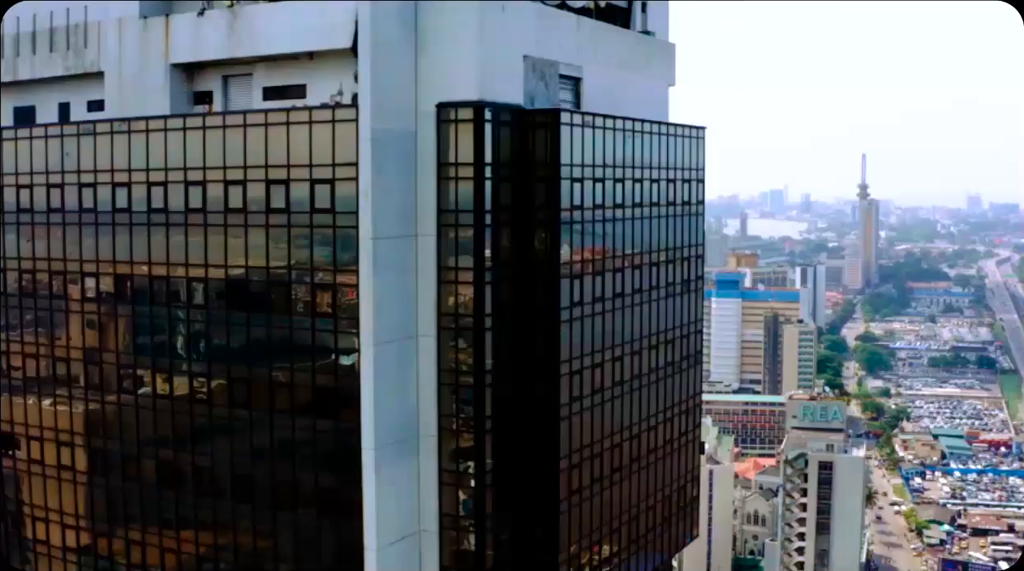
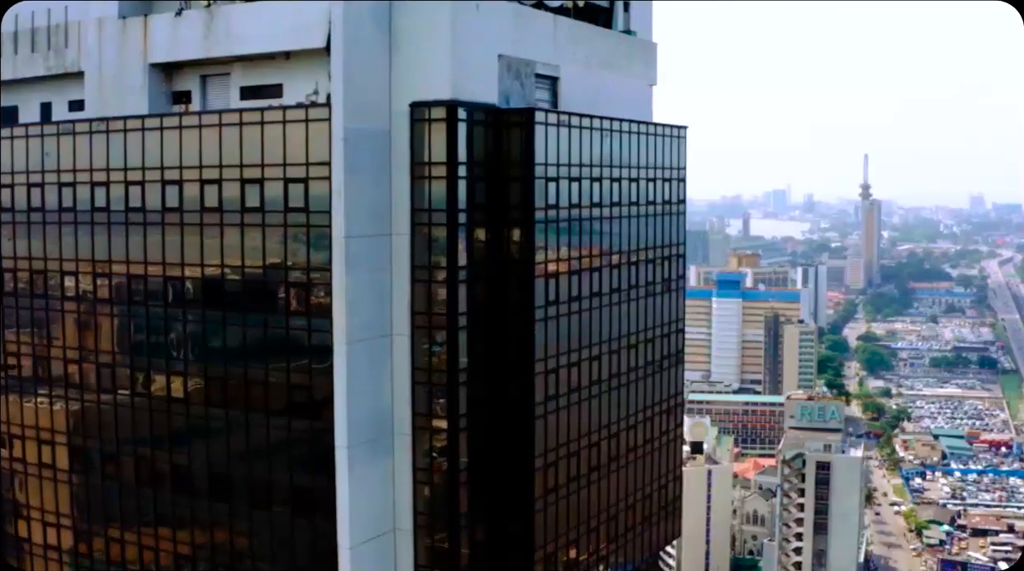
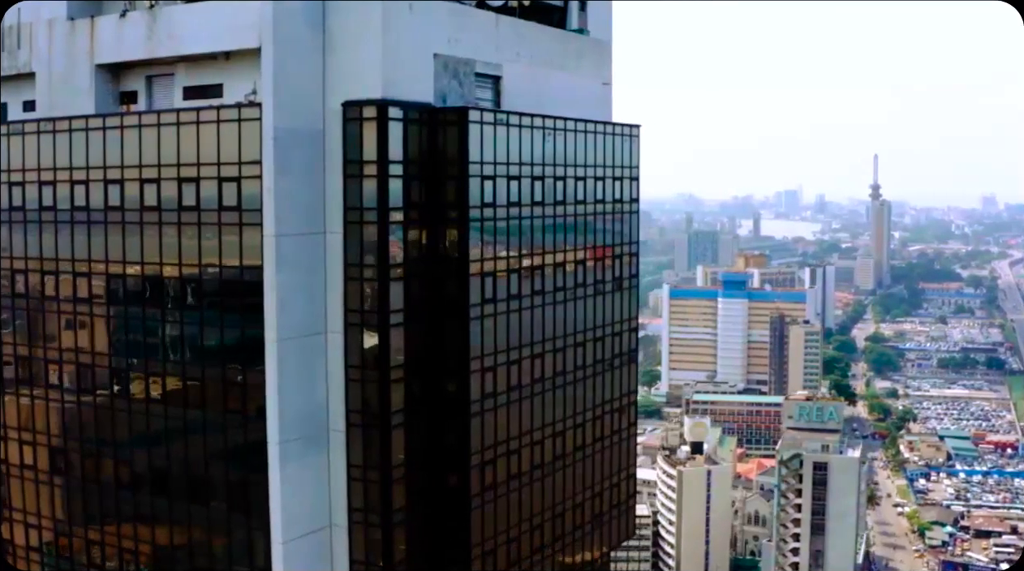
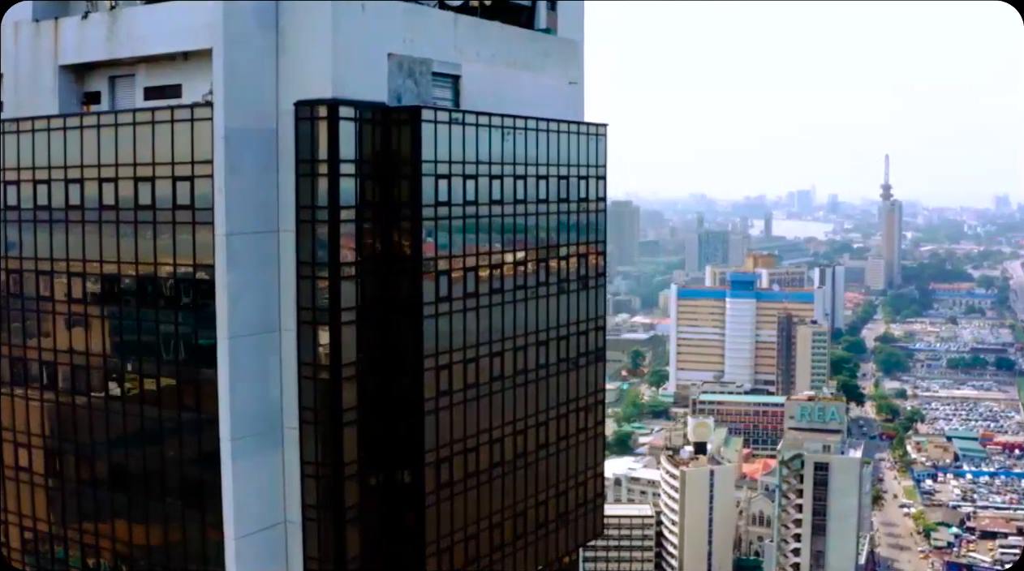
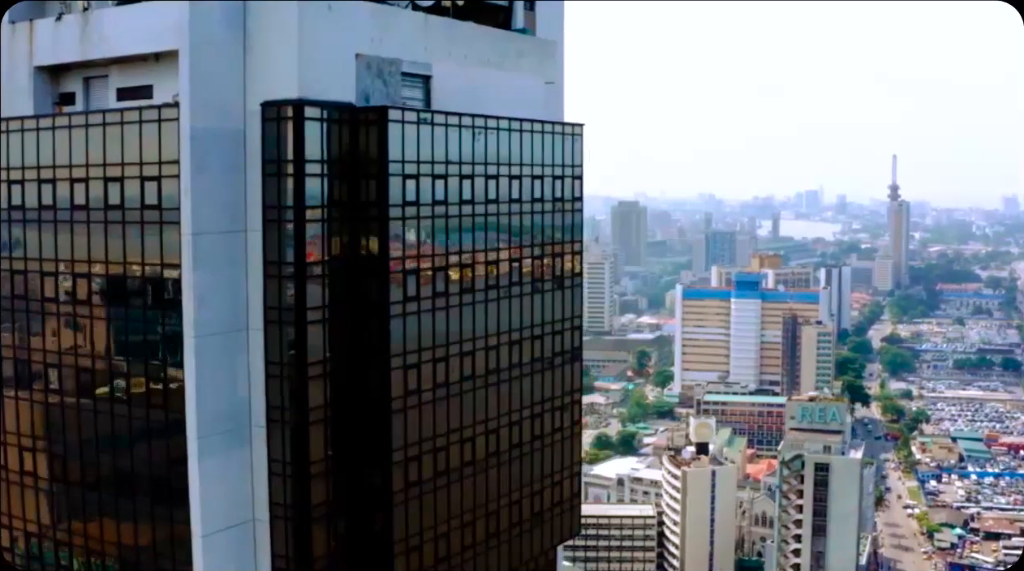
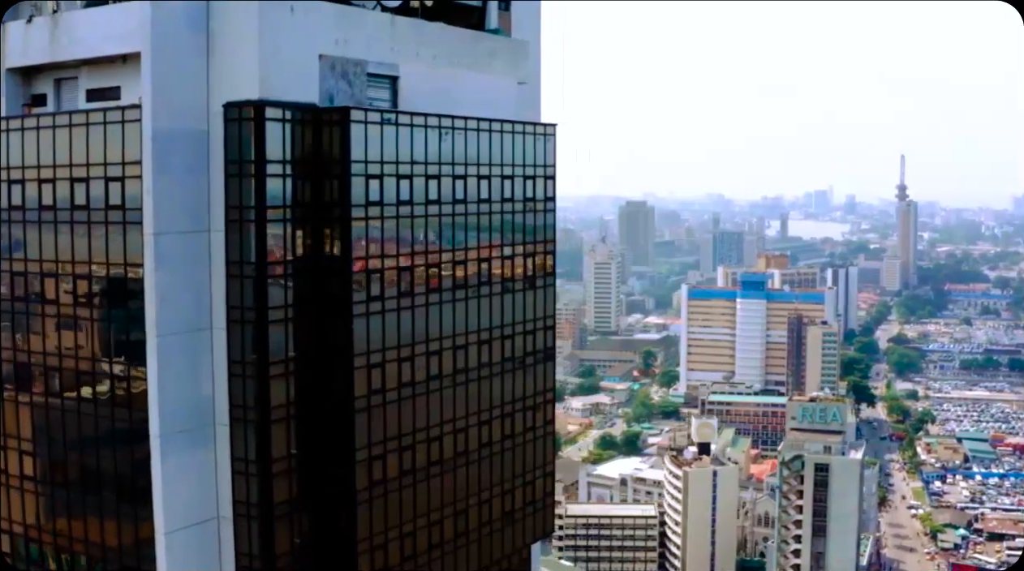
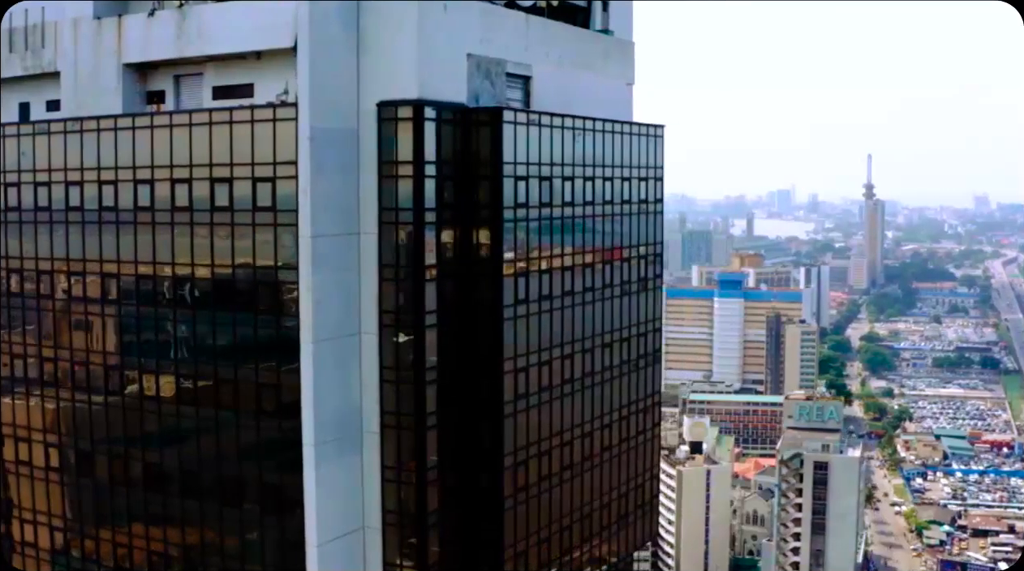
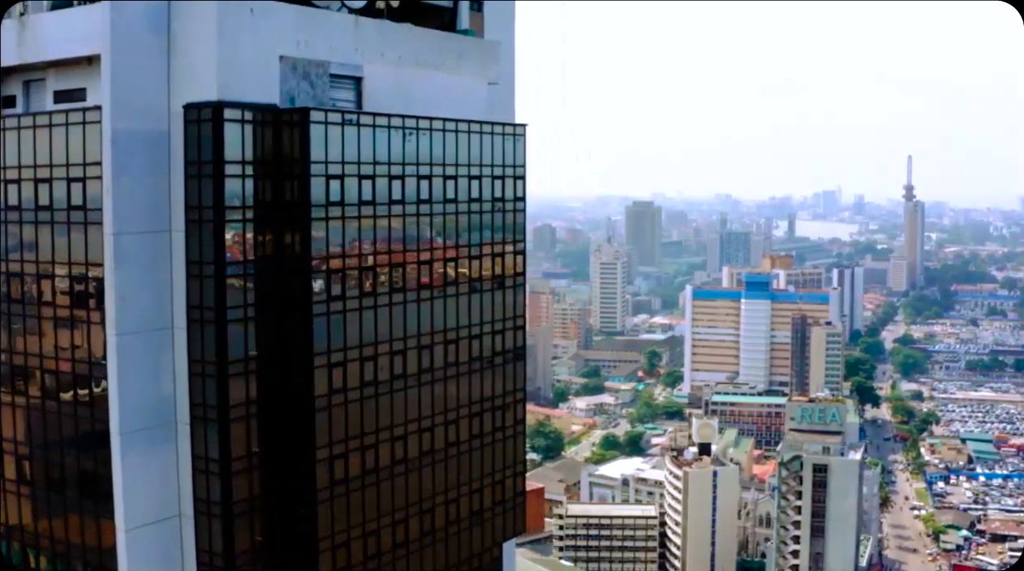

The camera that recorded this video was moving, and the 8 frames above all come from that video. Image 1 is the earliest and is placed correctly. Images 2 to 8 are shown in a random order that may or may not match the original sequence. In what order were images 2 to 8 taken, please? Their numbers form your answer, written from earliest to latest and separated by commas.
2, 7, 3, 4, 5, 6, 8
